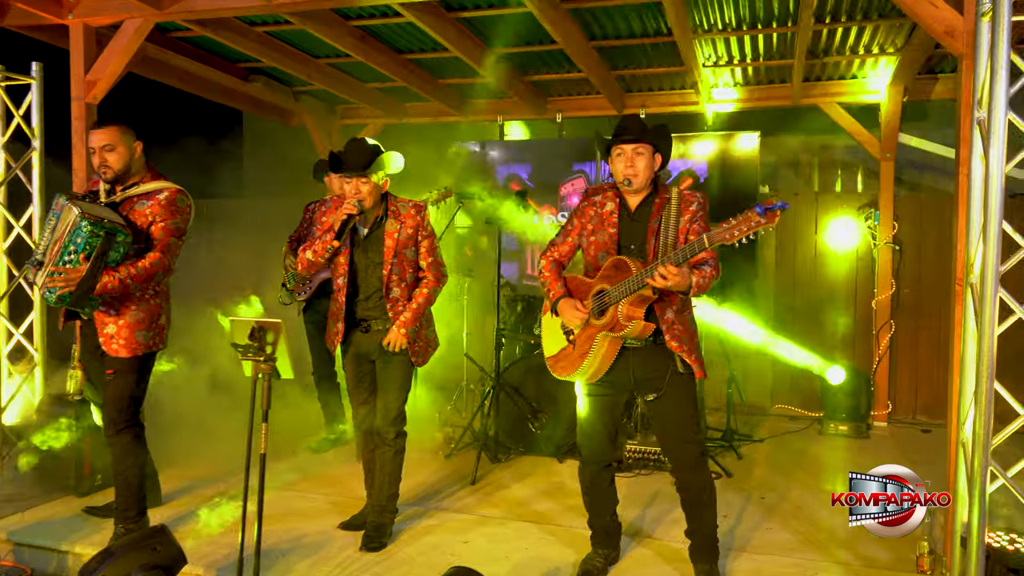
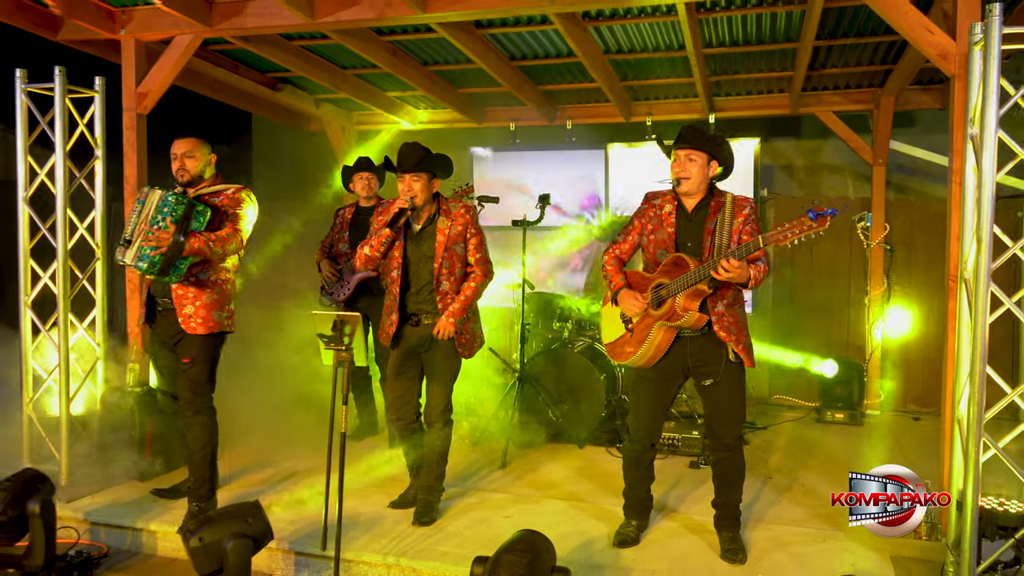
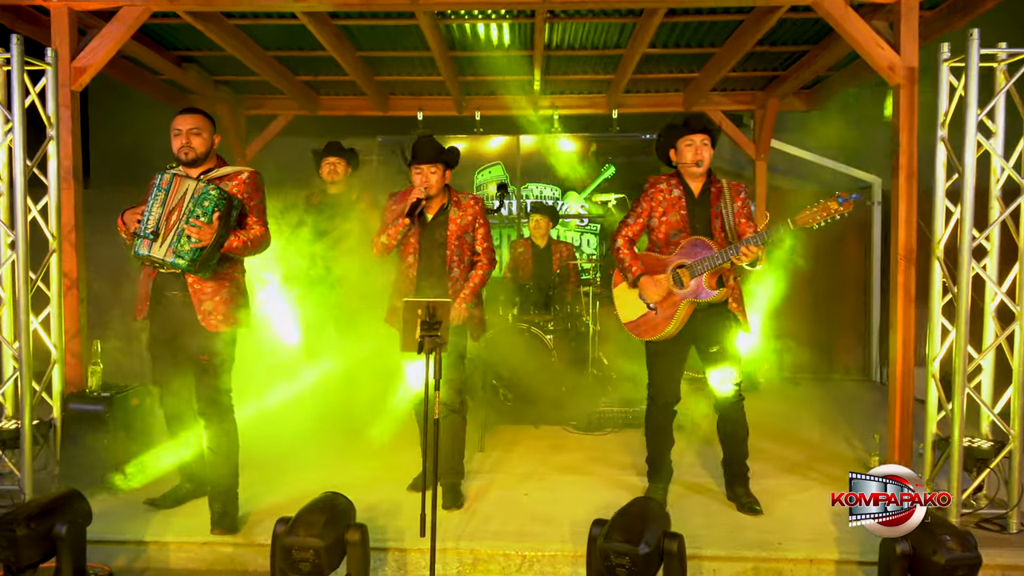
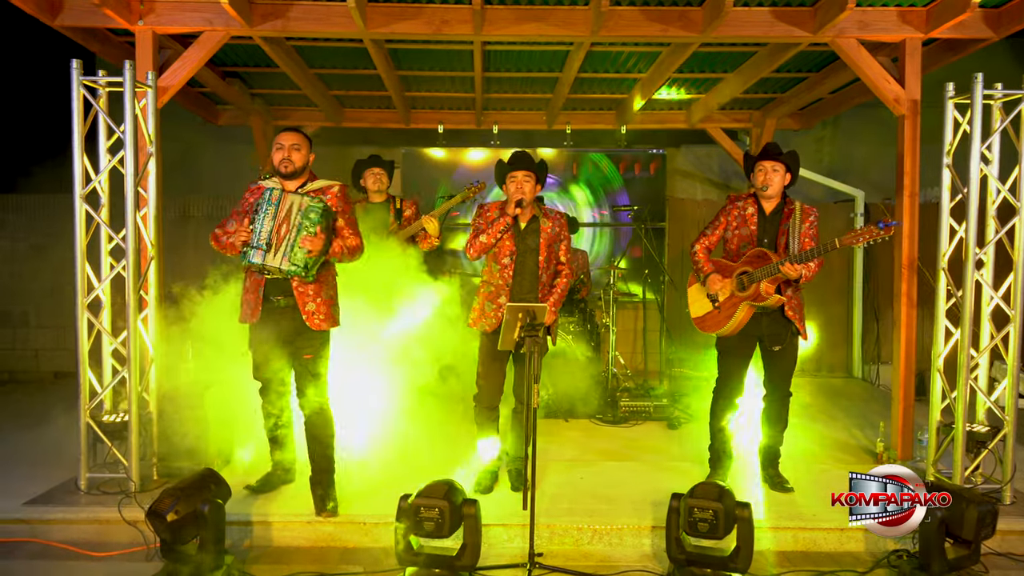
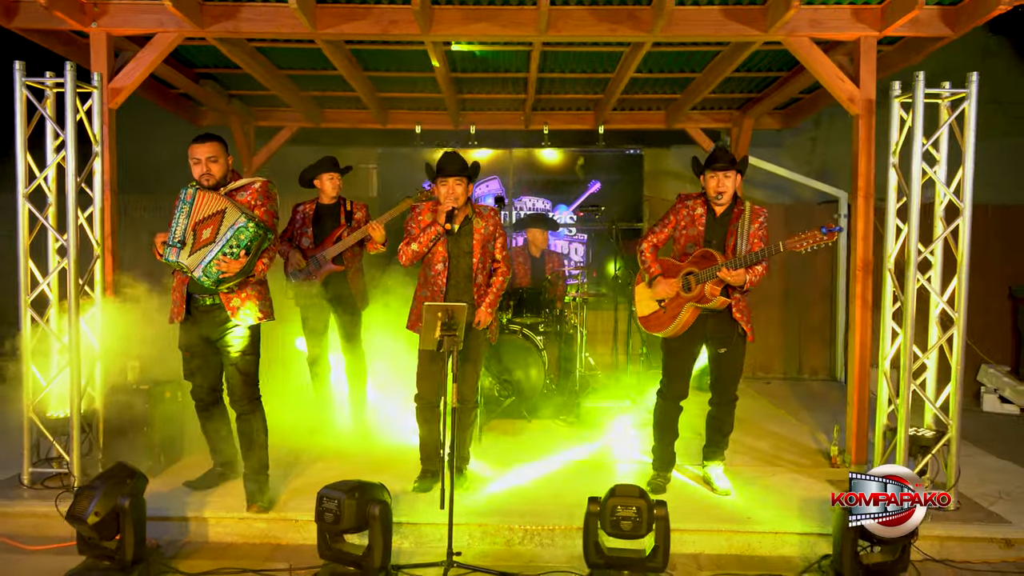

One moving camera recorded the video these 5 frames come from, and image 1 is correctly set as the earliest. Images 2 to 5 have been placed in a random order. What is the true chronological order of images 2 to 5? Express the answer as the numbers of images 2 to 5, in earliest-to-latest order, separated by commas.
2, 5, 4, 3
